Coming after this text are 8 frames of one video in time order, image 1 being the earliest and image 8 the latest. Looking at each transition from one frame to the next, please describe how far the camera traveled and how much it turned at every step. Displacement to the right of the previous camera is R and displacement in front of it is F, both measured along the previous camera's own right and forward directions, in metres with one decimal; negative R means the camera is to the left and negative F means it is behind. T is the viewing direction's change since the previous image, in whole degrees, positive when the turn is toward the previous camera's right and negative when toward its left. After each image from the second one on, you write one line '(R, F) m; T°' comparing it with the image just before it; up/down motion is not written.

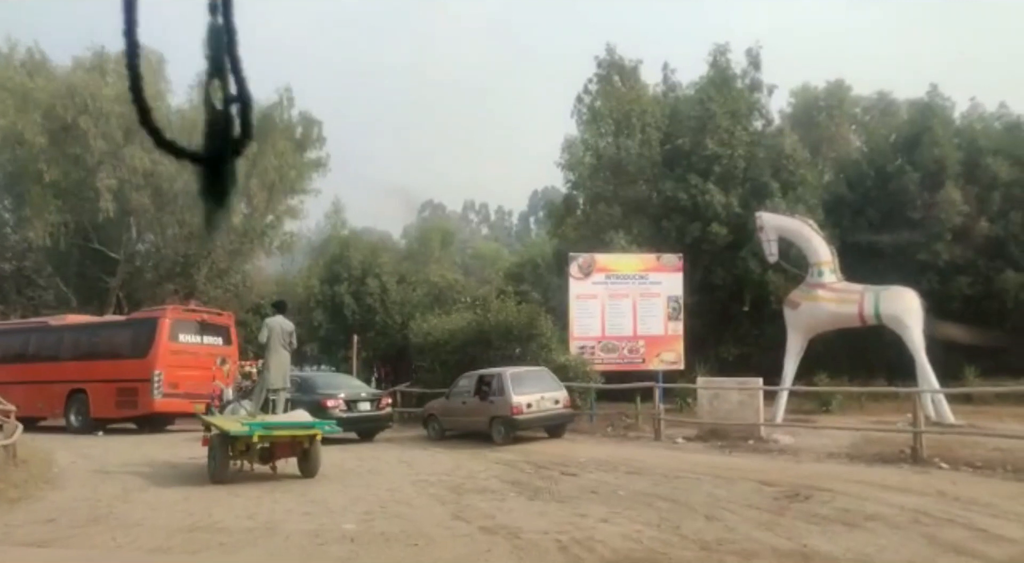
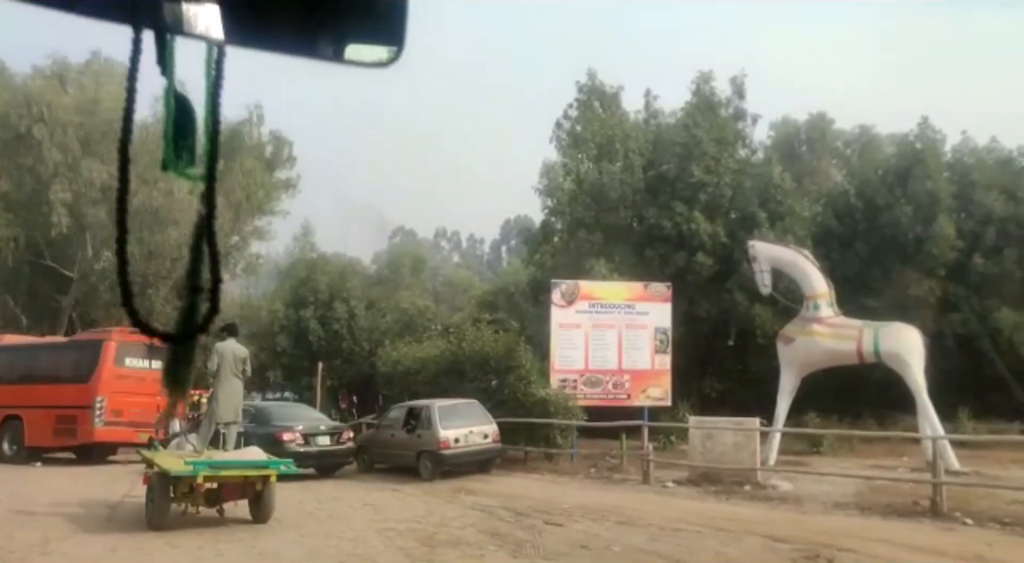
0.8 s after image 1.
(-0.2, +1.3) m; +2°
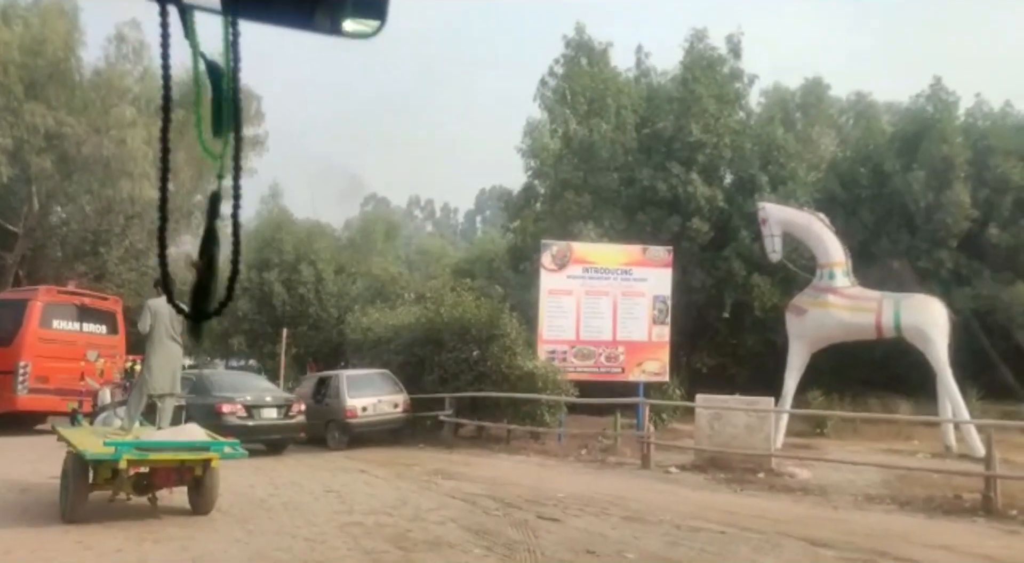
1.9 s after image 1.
(-0.2, +2.0) m; +2°
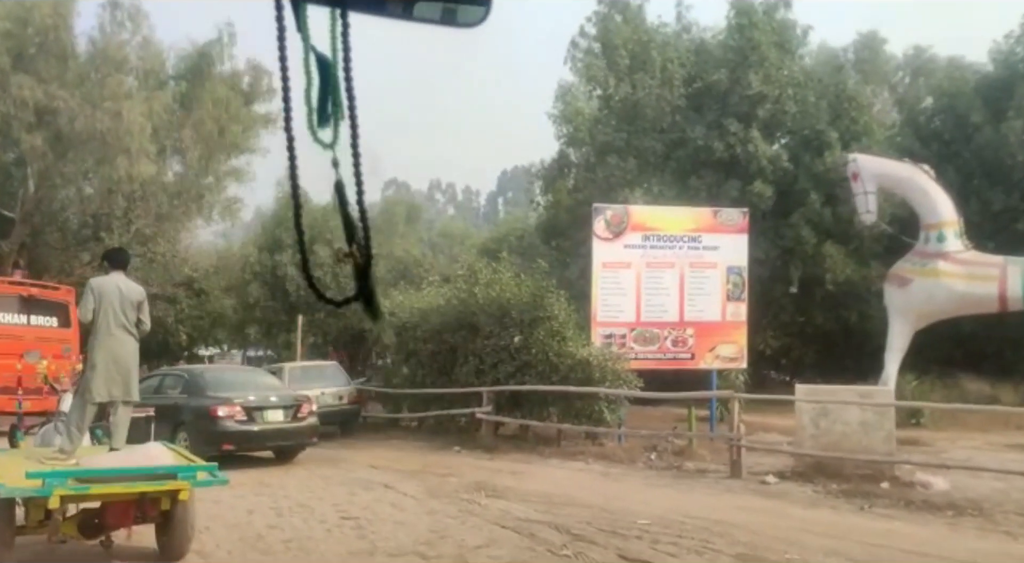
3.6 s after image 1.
(-0.4, +2.7) m; -1°
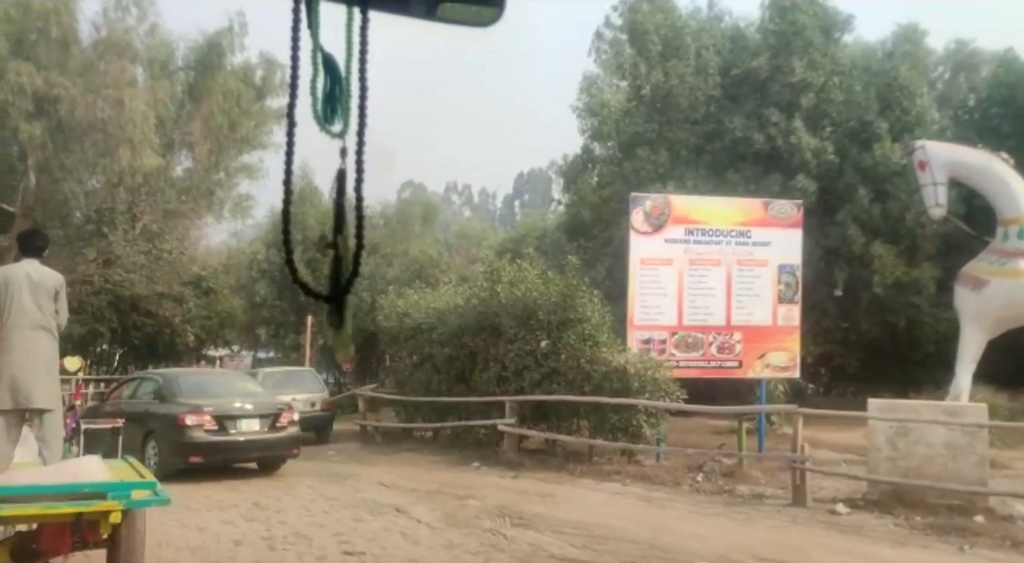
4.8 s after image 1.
(-0.2, +1.5) m; -1°
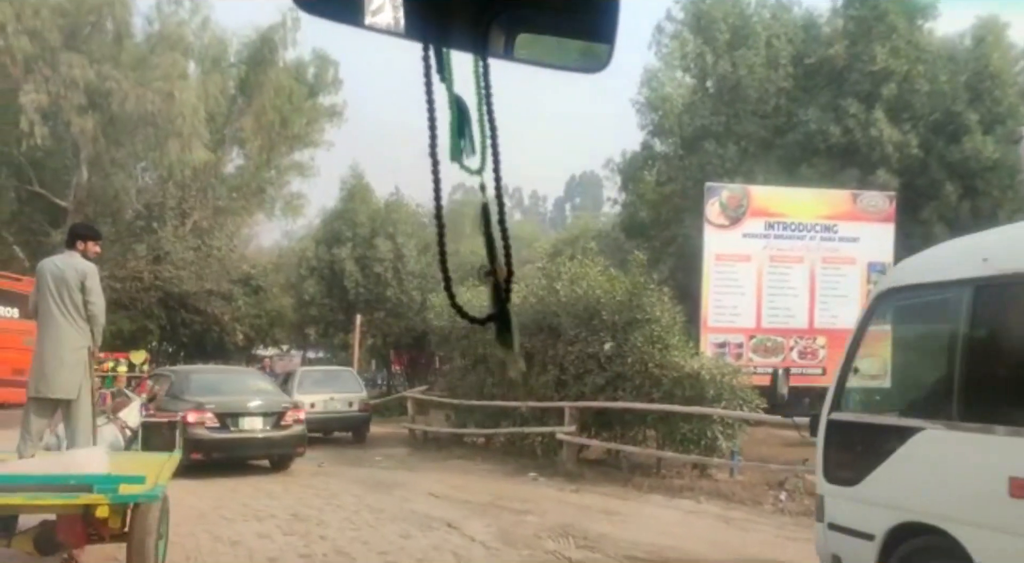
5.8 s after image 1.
(-0.2, +1.0) m; -3°
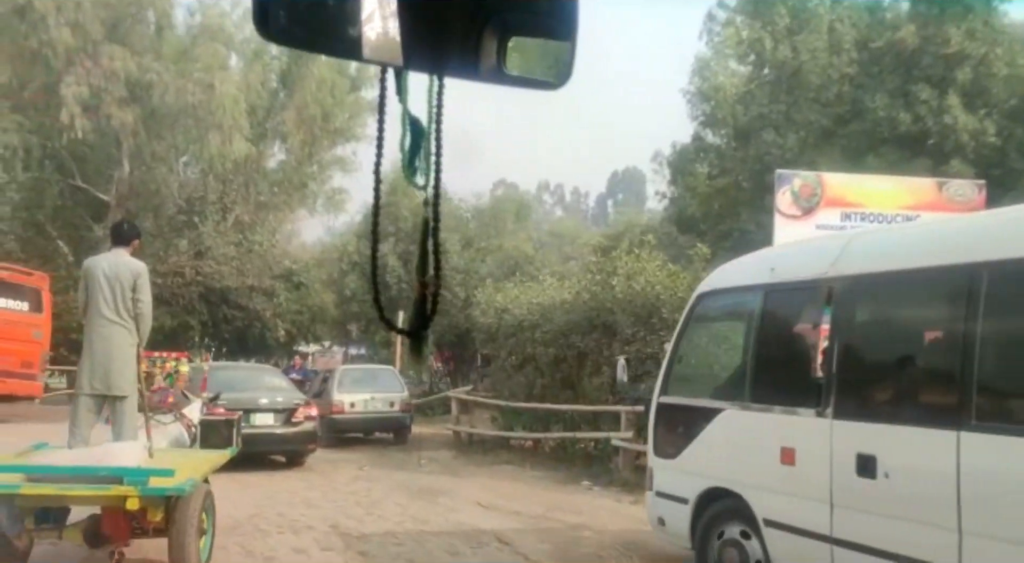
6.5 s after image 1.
(-0.2, +0.8) m; -3°
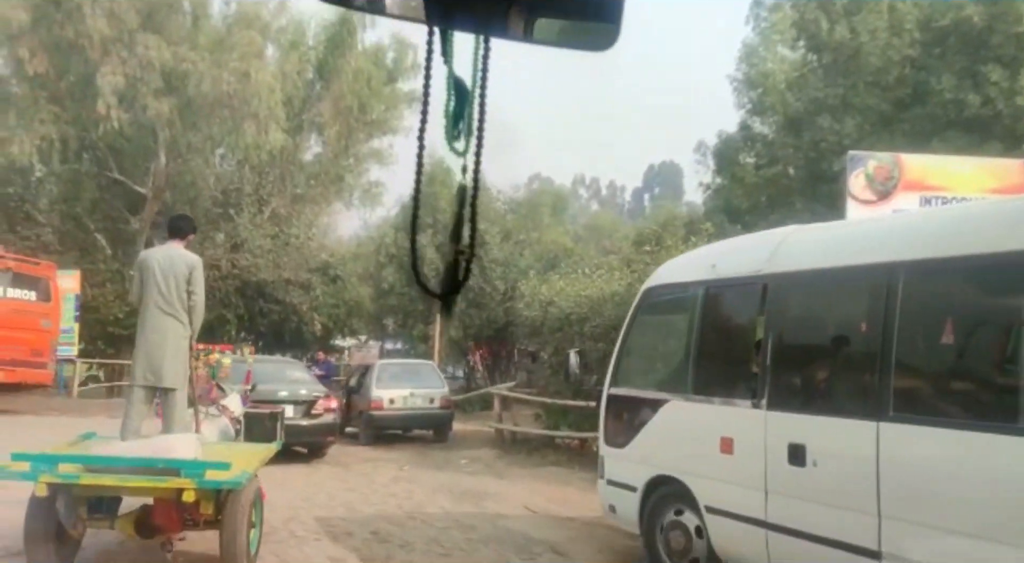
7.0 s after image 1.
(-0.2, +0.7) m; -2°
